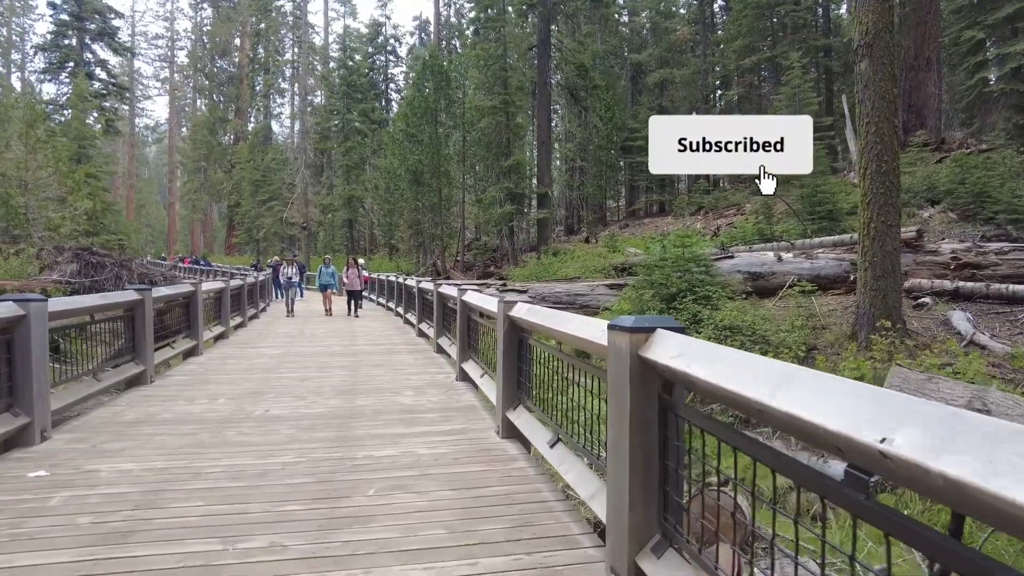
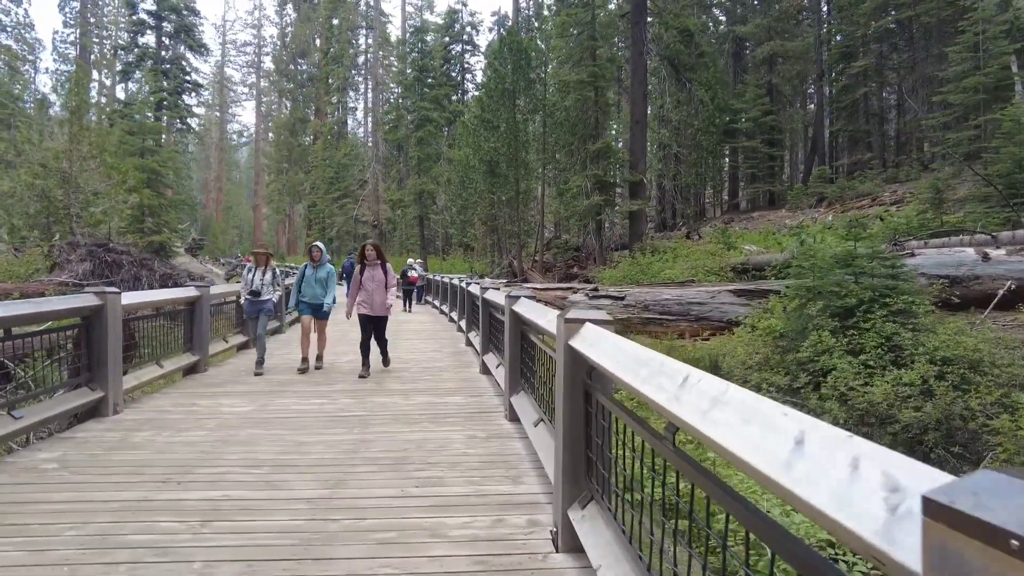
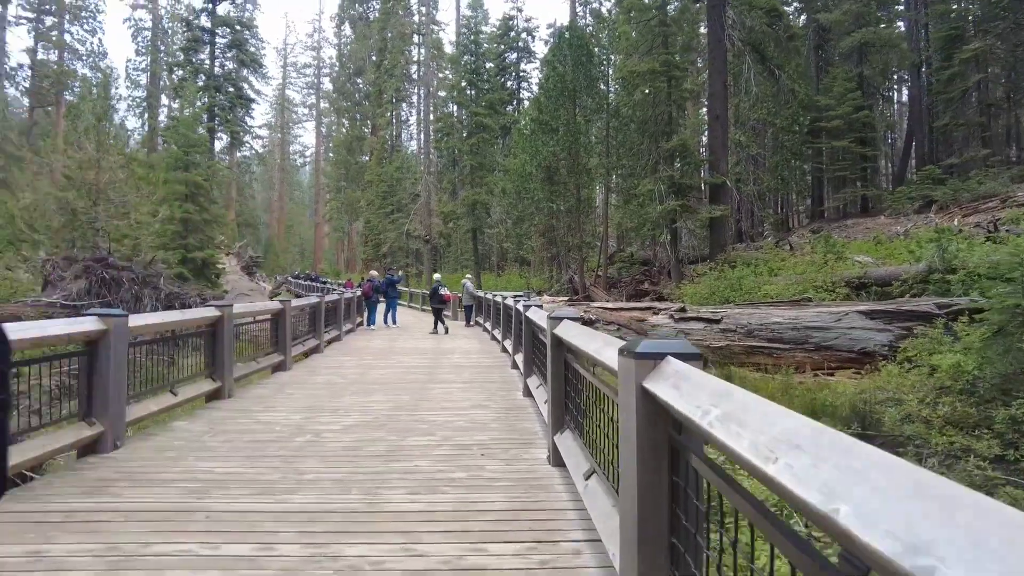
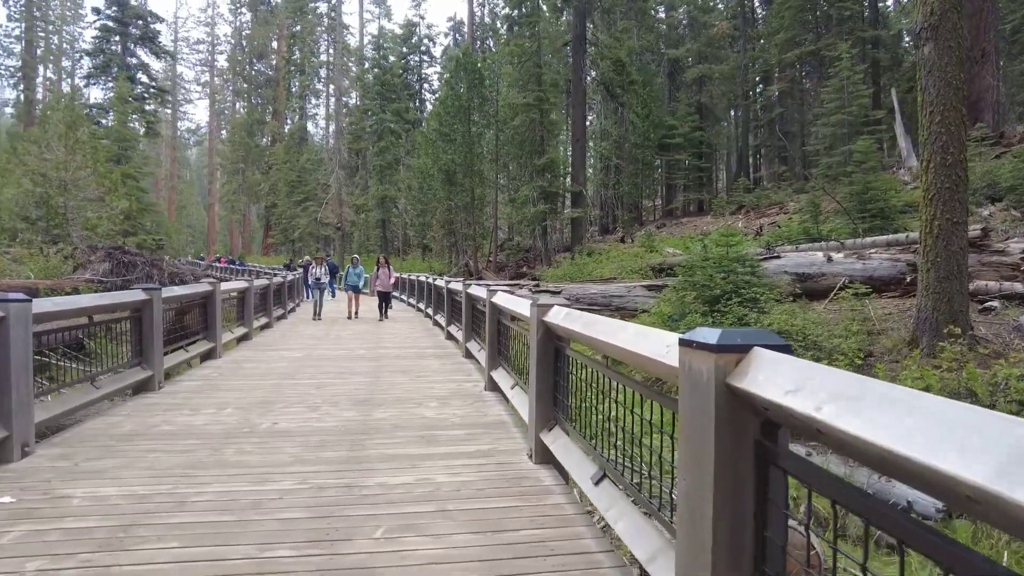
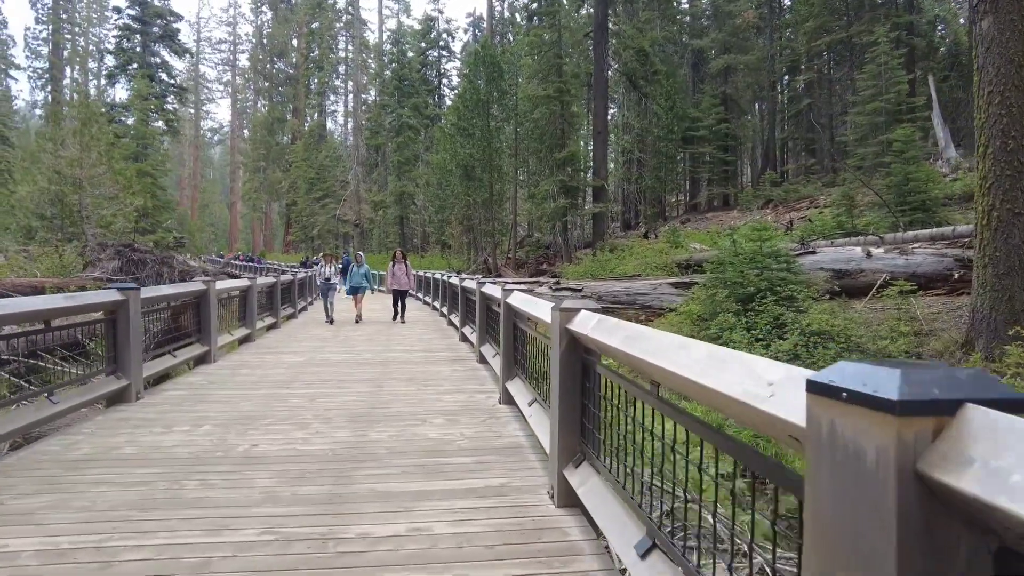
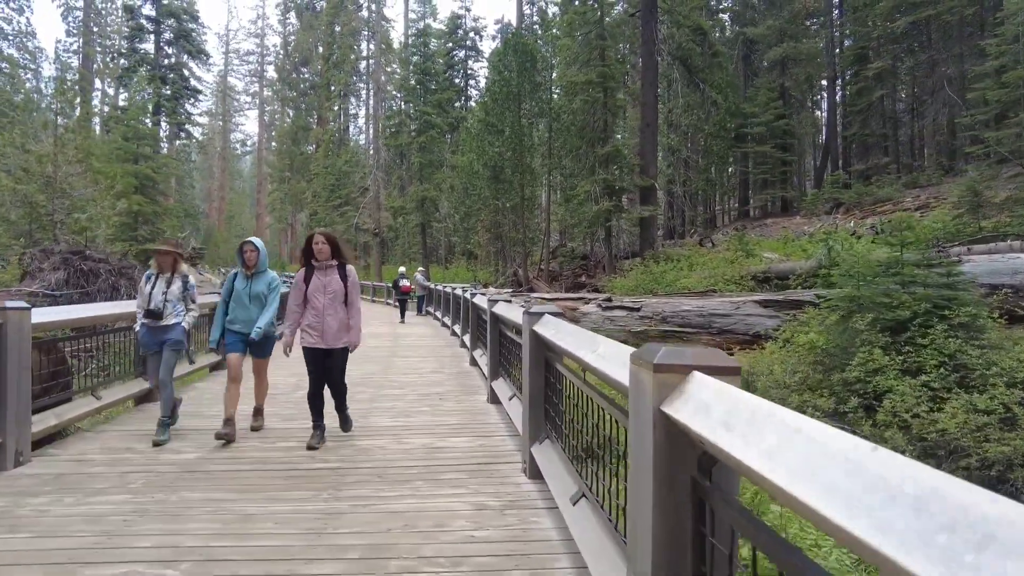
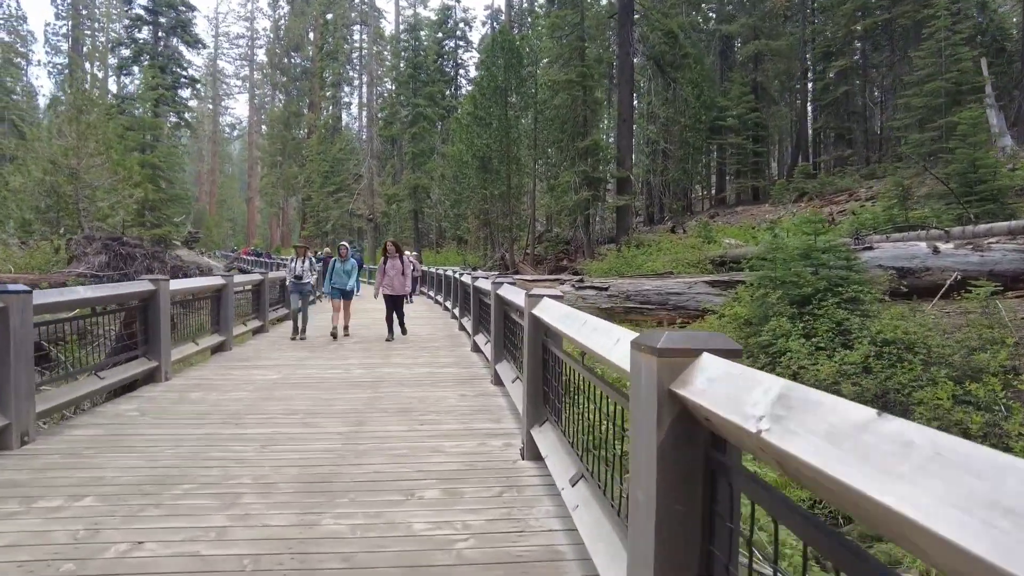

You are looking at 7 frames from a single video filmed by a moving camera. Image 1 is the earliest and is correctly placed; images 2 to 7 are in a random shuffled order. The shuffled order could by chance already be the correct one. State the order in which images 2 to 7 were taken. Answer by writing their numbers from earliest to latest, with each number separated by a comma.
4, 5, 7, 2, 6, 3
